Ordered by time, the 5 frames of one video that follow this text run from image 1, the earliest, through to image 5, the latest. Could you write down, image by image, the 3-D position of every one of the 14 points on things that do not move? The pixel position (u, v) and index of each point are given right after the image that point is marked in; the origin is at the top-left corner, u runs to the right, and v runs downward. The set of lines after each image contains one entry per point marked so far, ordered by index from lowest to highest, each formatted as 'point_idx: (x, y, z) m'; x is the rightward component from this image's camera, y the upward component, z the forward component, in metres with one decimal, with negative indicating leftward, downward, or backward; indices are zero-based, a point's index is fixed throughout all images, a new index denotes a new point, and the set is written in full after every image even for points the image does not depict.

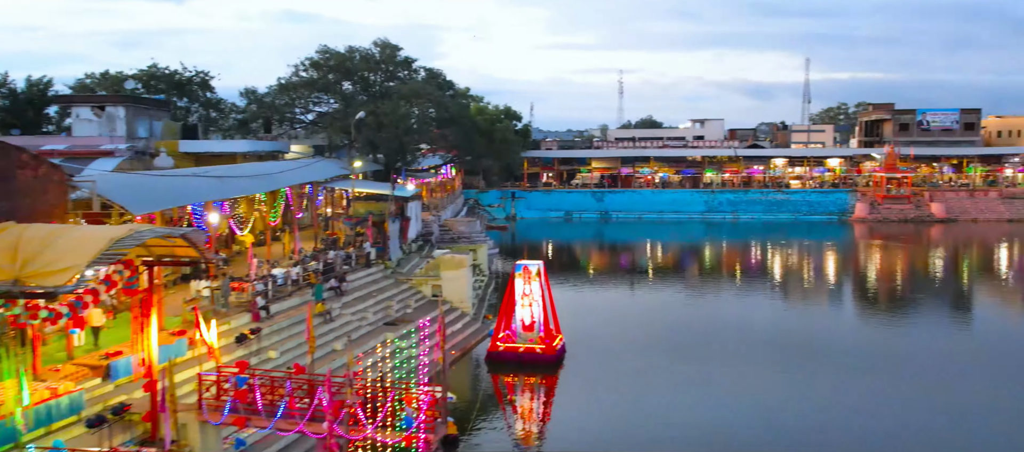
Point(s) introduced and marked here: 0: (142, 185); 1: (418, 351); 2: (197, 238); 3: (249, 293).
0: (-6.4, +0.7, +15.5) m
1: (-1.8, -2.4, +17.2) m
2: (-3.9, -0.1, +11.0) m
3: (-4.6, -1.2, +15.5) m
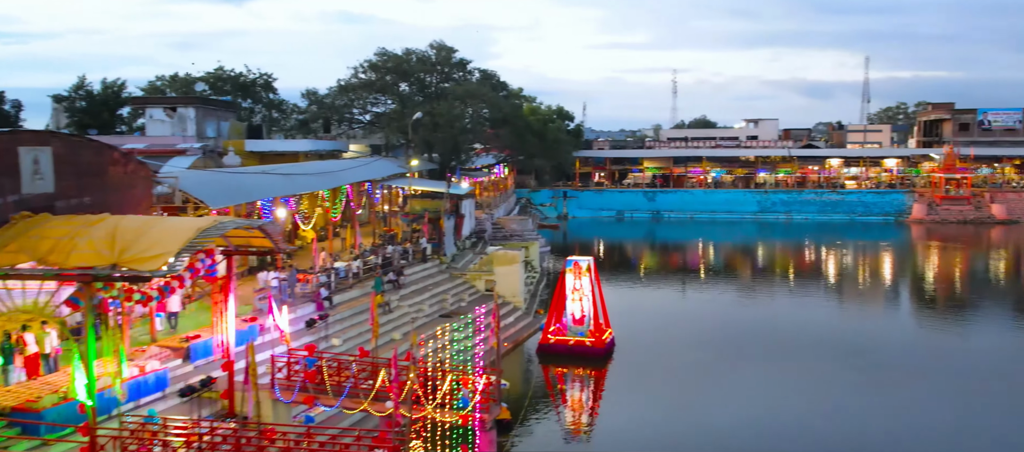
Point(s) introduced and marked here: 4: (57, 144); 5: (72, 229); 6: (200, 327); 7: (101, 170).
0: (-5.4, +0.8, +16.5) m
1: (-0.8, -2.3, +18.0) m
2: (-3.2, -0.1, +11.9) m
3: (-3.7, -1.1, +16.5) m
4: (-6.3, +1.1, +12.5) m
5: (-5.4, 0.0, +11.1) m
6: (-4.8, -1.5, +13.6) m
7: (-5.9, +0.8, +12.7) m
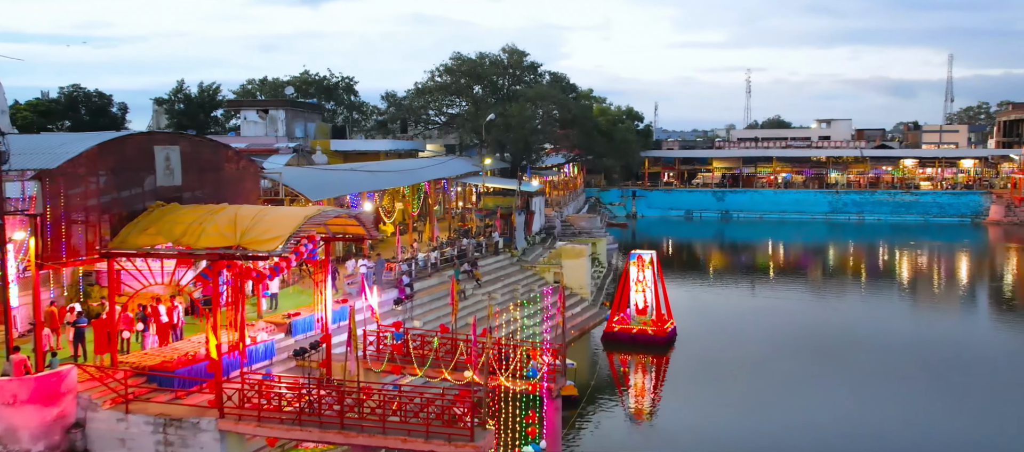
0: (-4.1, +1.0, +18.2) m
1: (+0.6, -2.2, +19.4) m
2: (-2.2, +0.1, +13.5) m
3: (-2.3, -0.9, +18.1) m
4: (-5.2, +1.3, +14.3) m
5: (-4.4, +0.1, +12.9) m
6: (-3.7, -1.4, +15.3) m
7: (-4.8, +1.0, +14.5) m
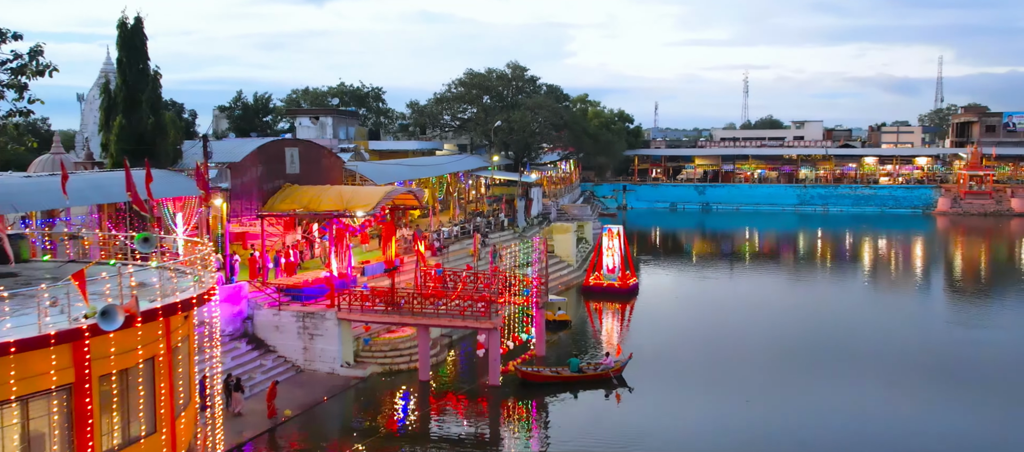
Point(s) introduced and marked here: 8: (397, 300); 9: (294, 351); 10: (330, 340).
0: (-4.0, +1.6, +25.5) m
1: (+0.7, -1.6, +26.6) m
2: (-2.2, +0.7, +20.8) m
3: (-2.3, -0.3, +25.4) m
4: (-5.2, +1.9, +21.6) m
5: (-4.4, +0.8, +20.2) m
6: (-3.6, -0.8, +22.6) m
7: (-4.8, +1.6, +21.8) m
8: (-2.3, -1.5, +18.2) m
9: (-4.6, -2.6, +18.6) m
10: (-3.8, -2.4, +18.4) m
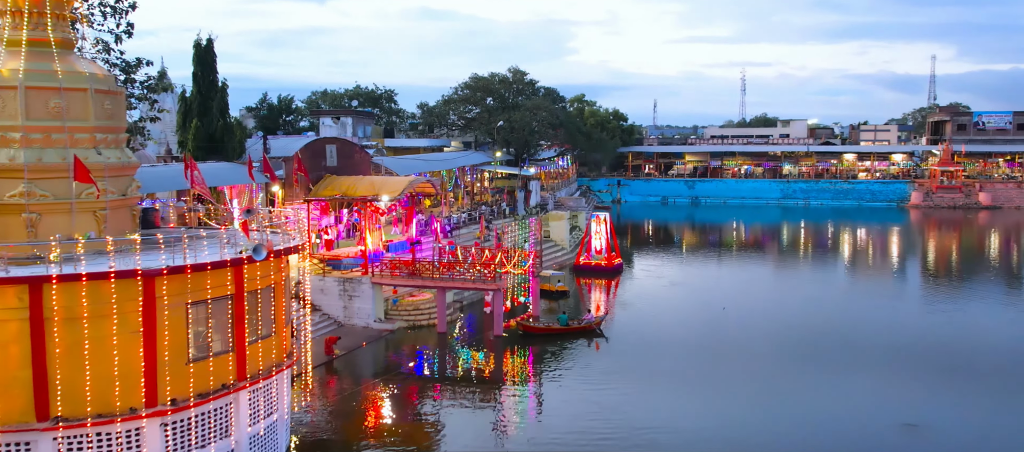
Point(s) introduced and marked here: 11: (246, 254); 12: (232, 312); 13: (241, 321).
0: (-4.0, +2.1, +29.9) m
1: (+0.7, -1.1, +31.0) m
2: (-2.2, +1.2, +25.1) m
3: (-2.3, +0.2, +29.7) m
4: (-5.2, +2.4, +26.0) m
5: (-4.4, +1.2, +24.5) m
6: (-3.6, -0.3, +27.0) m
7: (-4.8, +2.1, +26.1) m
8: (-2.3, -1.1, +22.5) m
9: (-4.6, -2.2, +23.0) m
10: (-3.7, -1.9, +22.7) m
11: (-3.5, -0.4, +11.7) m
12: (-3.7, -1.1, +11.8) m
13: (-3.6, -1.3, +11.9) m
